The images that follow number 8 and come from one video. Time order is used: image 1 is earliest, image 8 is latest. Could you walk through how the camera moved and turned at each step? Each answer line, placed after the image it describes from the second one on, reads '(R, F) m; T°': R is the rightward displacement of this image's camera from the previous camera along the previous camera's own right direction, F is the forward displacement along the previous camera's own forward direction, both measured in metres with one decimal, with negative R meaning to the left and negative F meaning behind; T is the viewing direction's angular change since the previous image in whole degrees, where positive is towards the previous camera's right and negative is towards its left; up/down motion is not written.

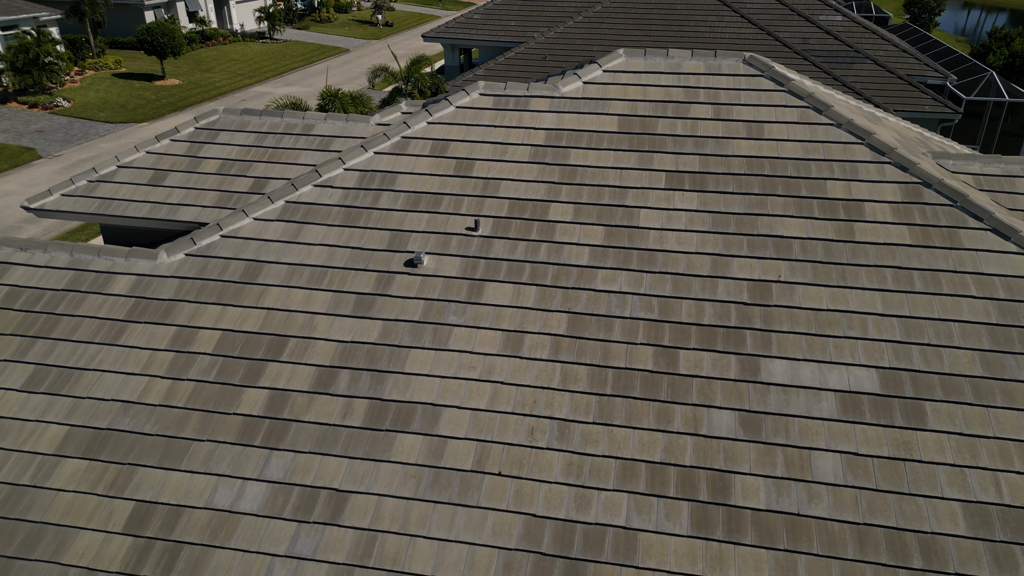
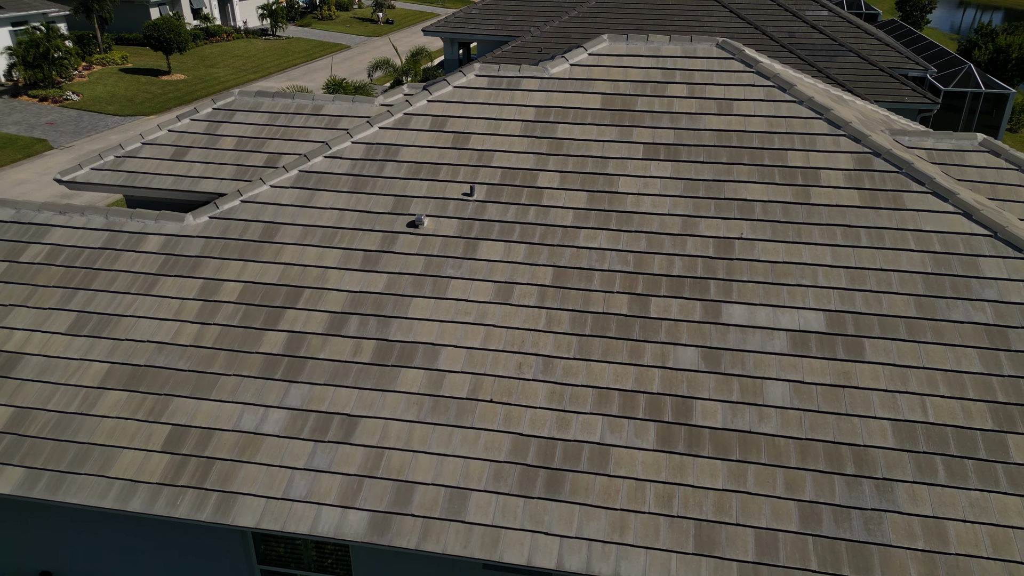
(+0.1, -1.0) m; 0°
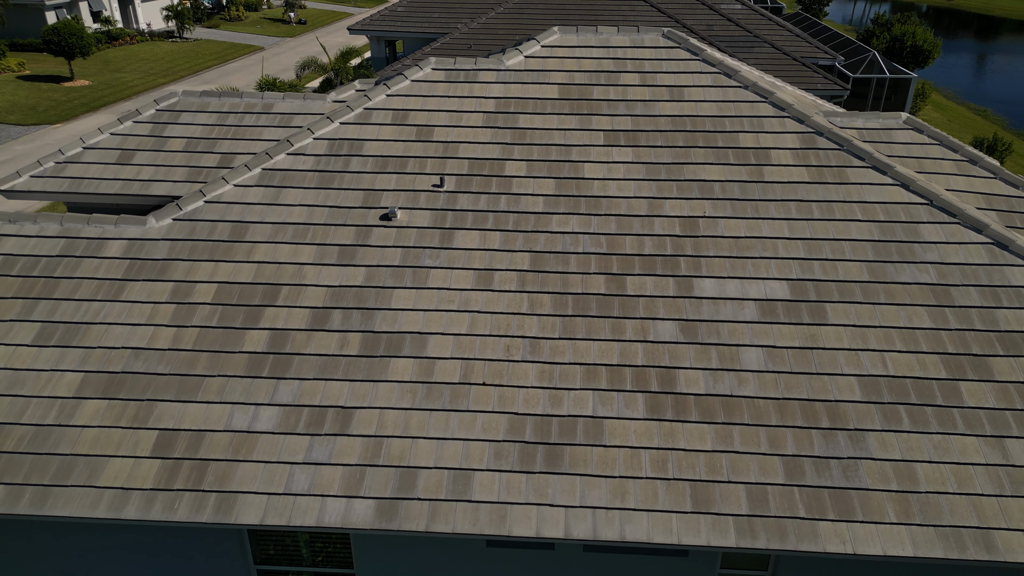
(-0.7, -0.2) m; +6°
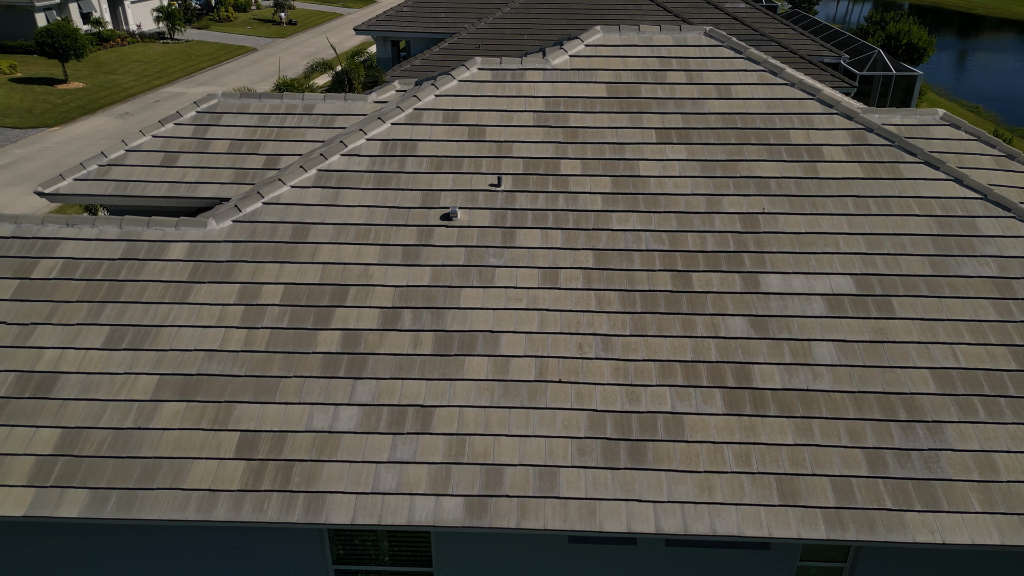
(-1.0, 0.0) m; +1°
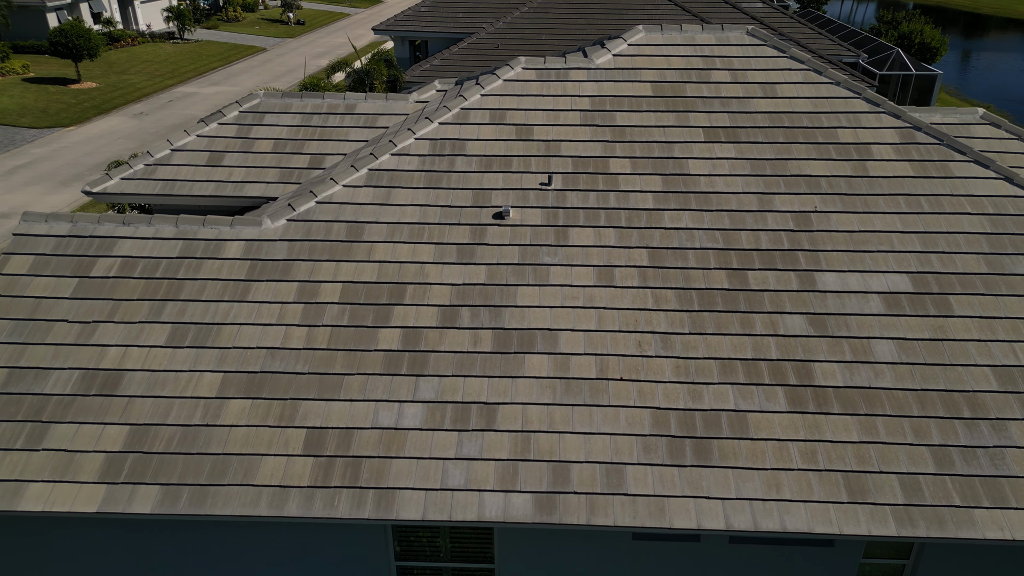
(-0.7, 0.0) m; 0°
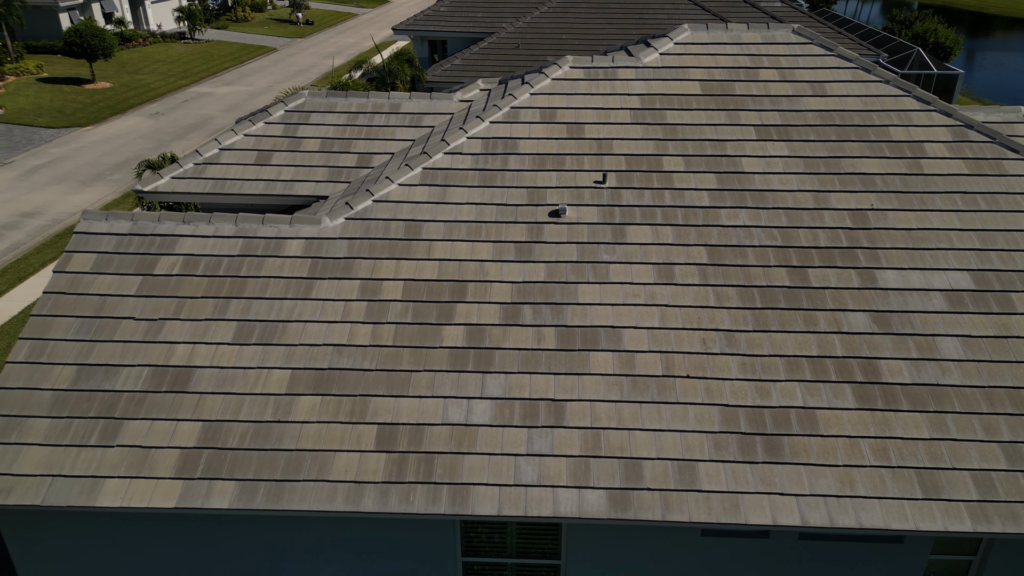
(-0.7, 0.0) m; 0°
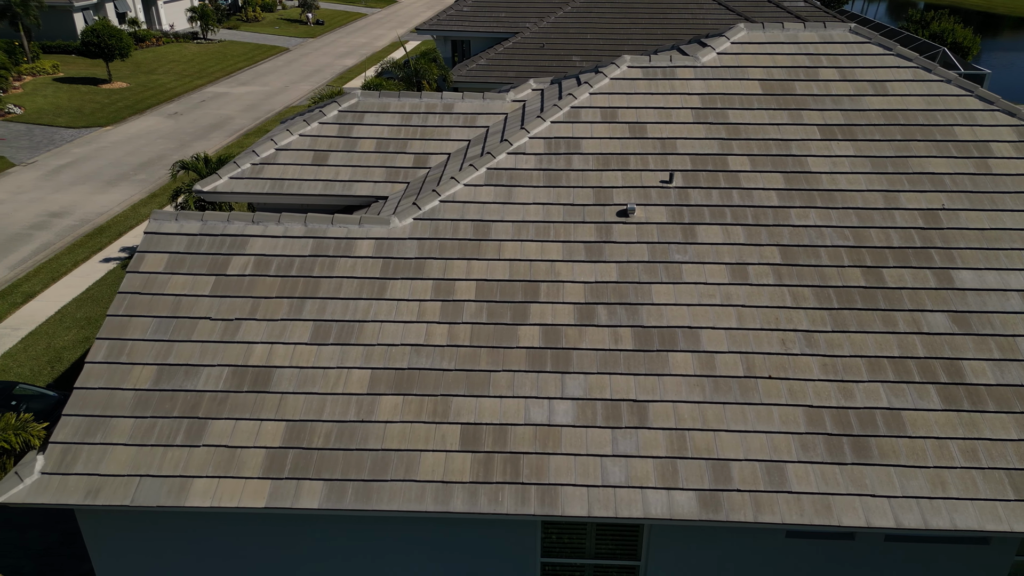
(-0.9, 0.0) m; 0°
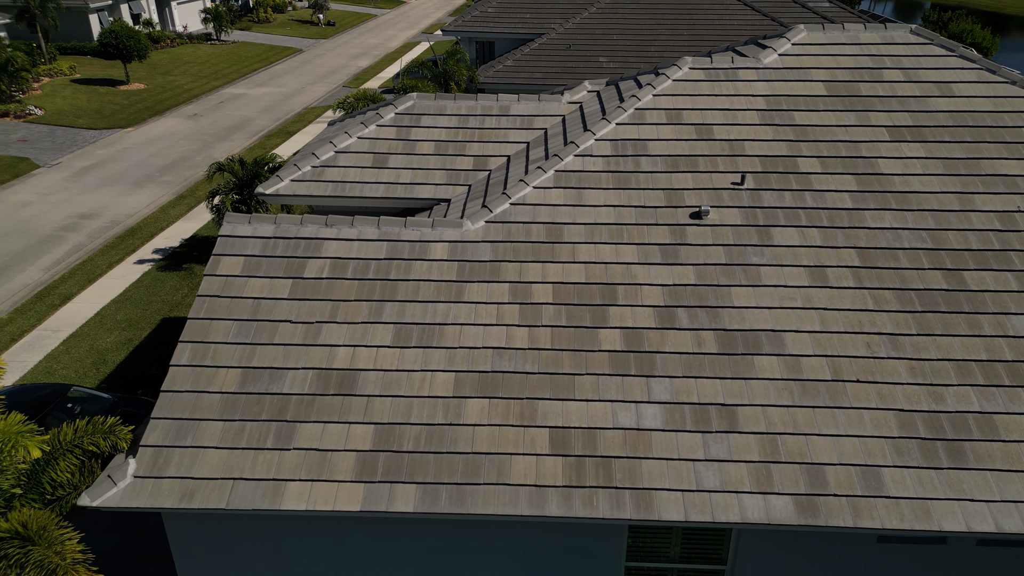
(-0.9, 0.0) m; 0°
